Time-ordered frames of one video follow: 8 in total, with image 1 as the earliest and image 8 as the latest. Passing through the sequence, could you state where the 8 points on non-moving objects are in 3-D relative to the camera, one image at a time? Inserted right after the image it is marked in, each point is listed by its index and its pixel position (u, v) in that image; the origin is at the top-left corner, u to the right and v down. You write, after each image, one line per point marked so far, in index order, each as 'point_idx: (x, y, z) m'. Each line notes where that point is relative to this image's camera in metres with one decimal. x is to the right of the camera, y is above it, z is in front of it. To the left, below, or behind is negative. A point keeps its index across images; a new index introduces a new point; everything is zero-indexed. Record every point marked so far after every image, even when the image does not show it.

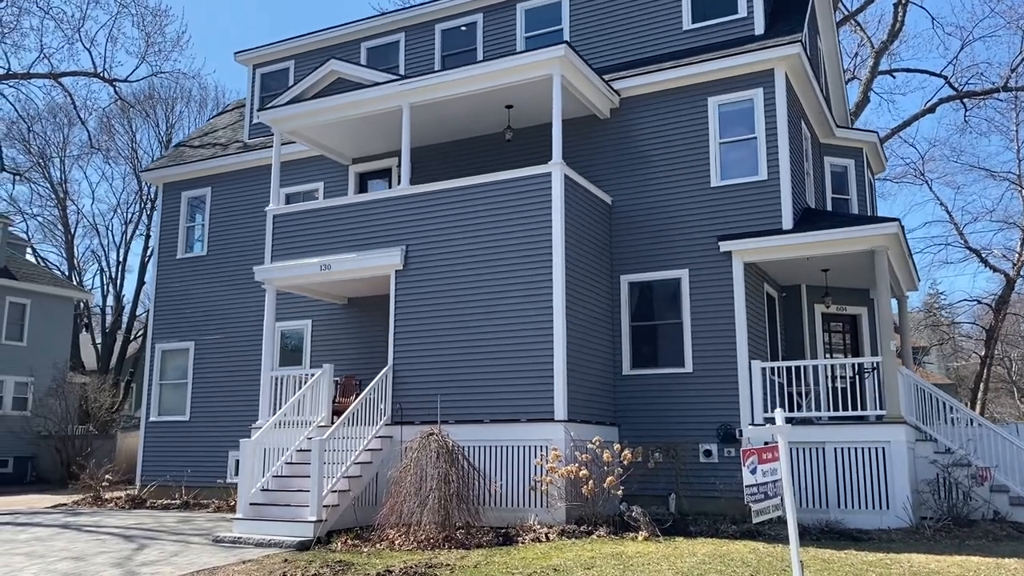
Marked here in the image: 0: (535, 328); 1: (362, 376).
0: (+0.3, -0.6, +12.5) m
1: (-2.7, -1.6, +16.2) m
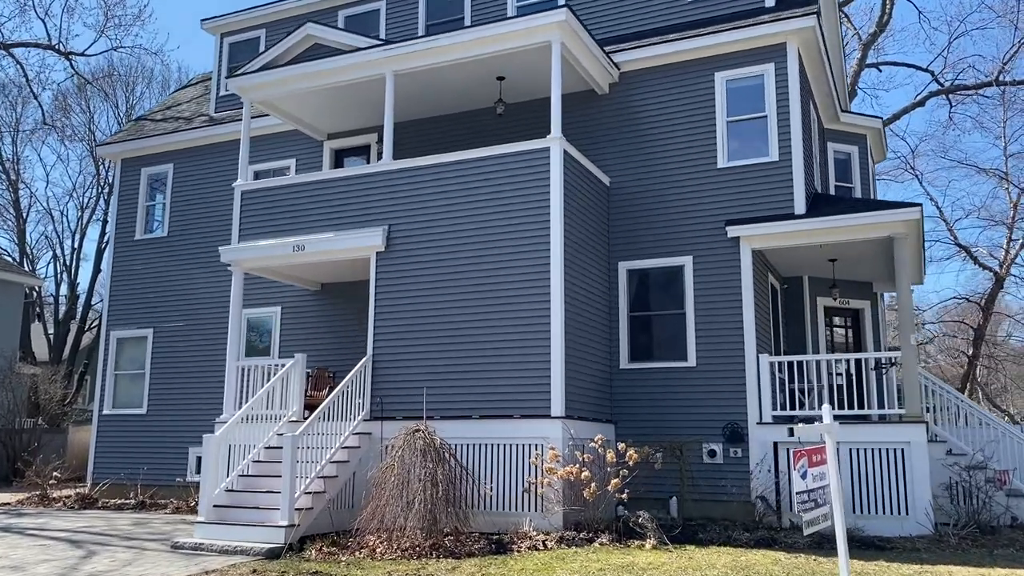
0: (+0.2, -0.4, +11.5) m
1: (-3.0, -1.3, +15.1) m
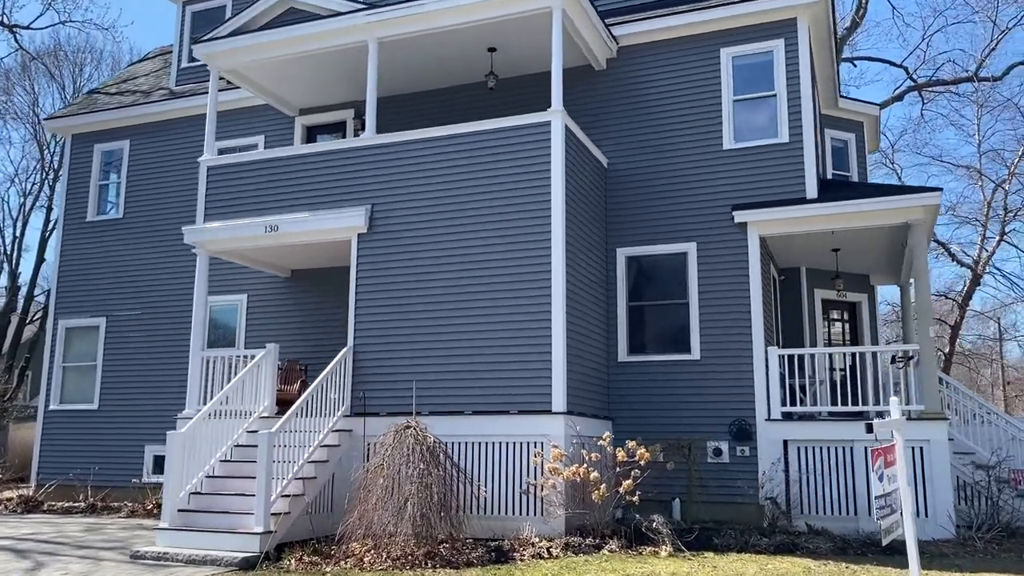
0: (+0.2, -0.2, +10.6) m
1: (-3.2, -1.1, +14.0) m
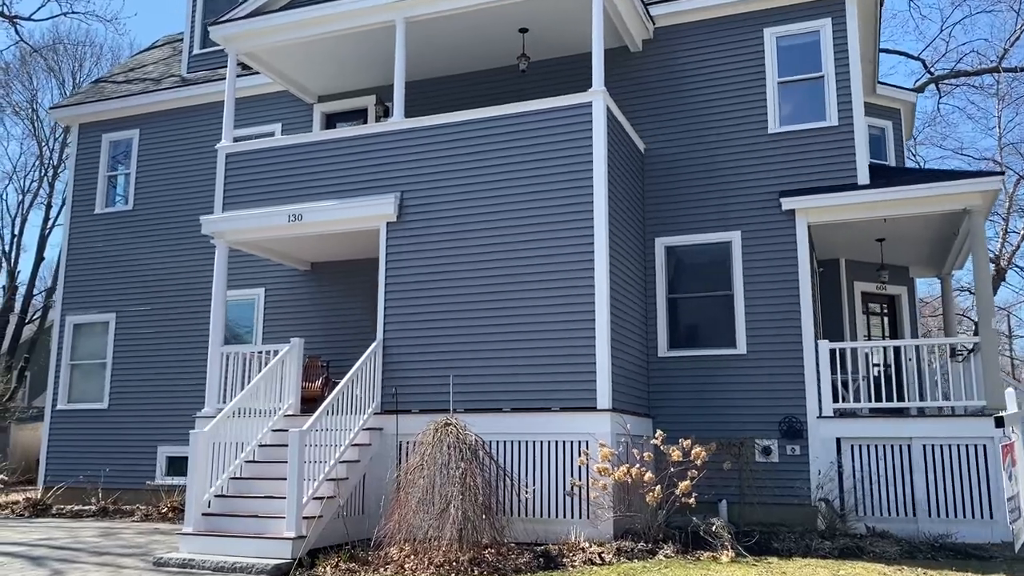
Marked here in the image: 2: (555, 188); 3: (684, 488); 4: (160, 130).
0: (+0.7, -0.1, +10.1) m
1: (-2.8, -1.0, +13.4) m
2: (+0.5, +1.2, +10.4) m
3: (+1.7, -2.0, +8.7) m
4: (-6.2, +2.8, +15.6) m
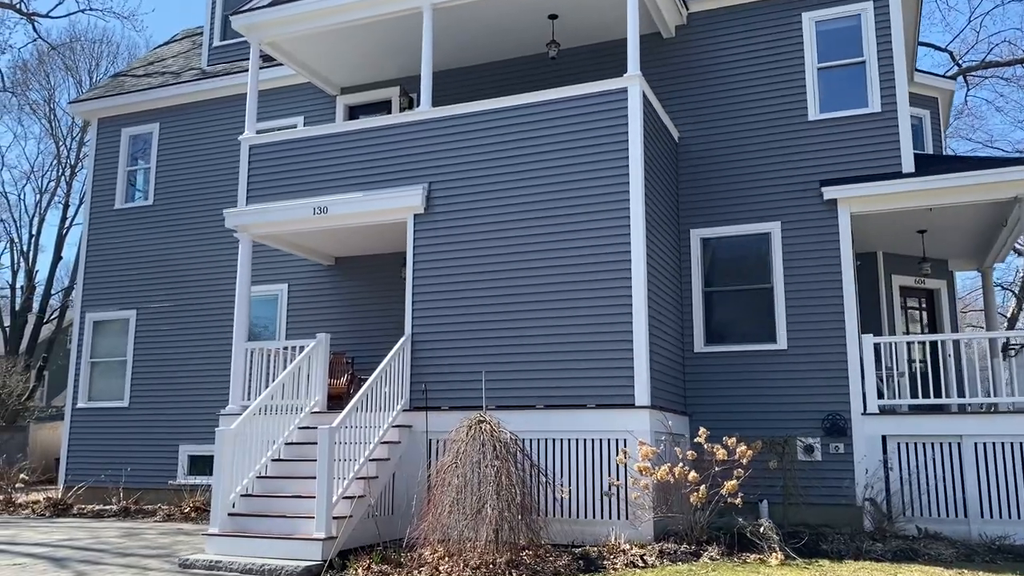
0: (+1.0, 0.0, +9.7) m
1: (-2.3, -1.0, +13.2) m
2: (+0.9, +1.3, +10.0) m
3: (+2.0, -1.9, +8.4) m
4: (-5.7, +2.8, +15.3) m
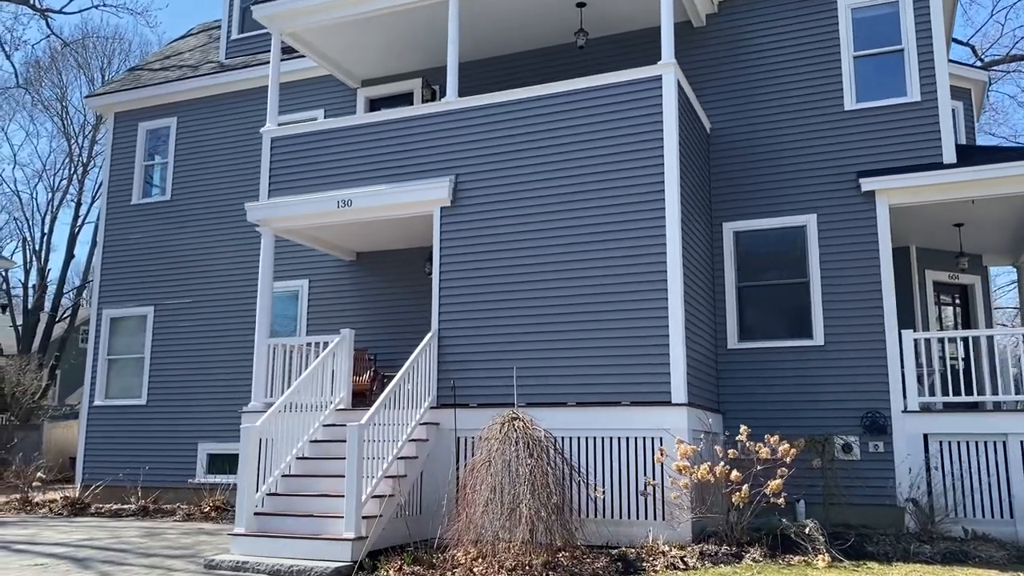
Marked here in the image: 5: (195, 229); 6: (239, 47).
0: (+1.4, +0.1, +9.5) m
1: (-2.0, -0.9, +12.9) m
2: (+1.2, +1.3, +9.8) m
3: (+2.4, -1.8, +8.1) m
4: (-5.4, +2.9, +15.1) m
5: (-5.2, +1.0, +14.6) m
6: (-4.8, +4.2, +15.5) m
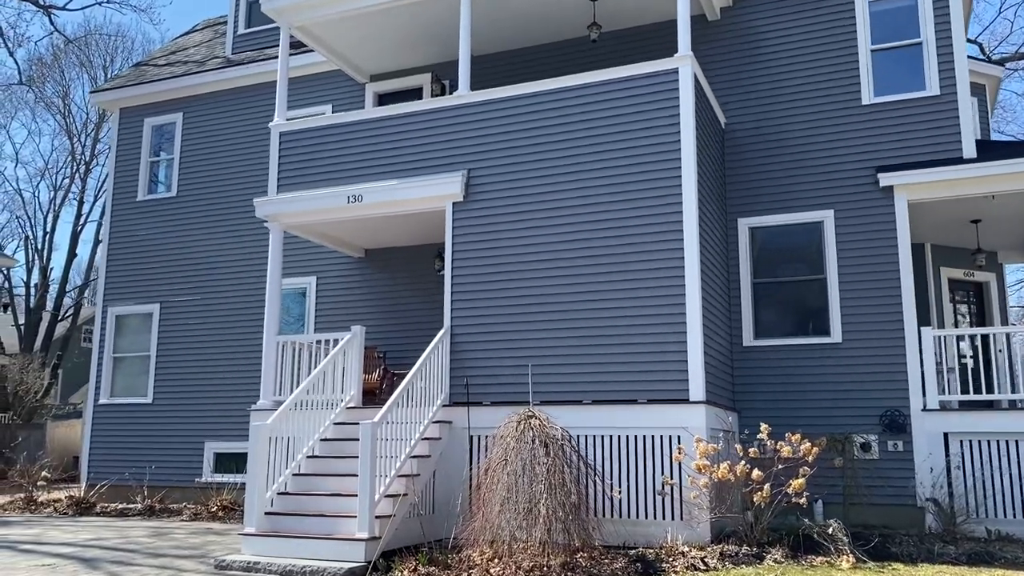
0: (+1.5, +0.1, +9.3) m
1: (-1.8, -0.8, +12.8) m
2: (+1.4, +1.4, +9.6) m
3: (+2.5, -1.8, +7.9) m
4: (-5.2, +3.0, +15.0) m
5: (-5.1, +1.0, +14.5) m
6: (-4.6, +4.2, +15.3) m
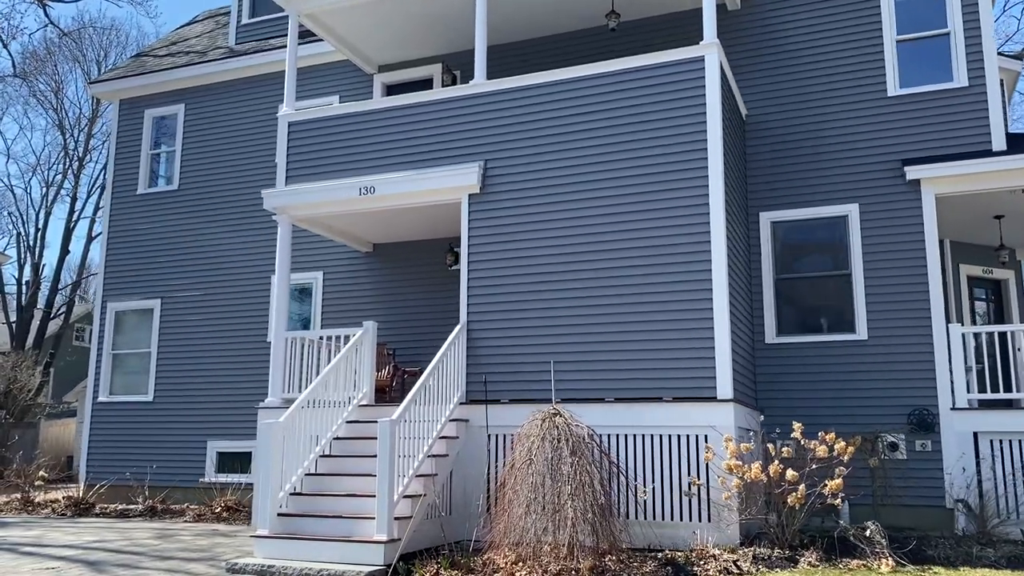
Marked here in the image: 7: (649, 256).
0: (+1.7, +0.2, +9.0) m
1: (-1.6, -0.8, +12.4) m
2: (+1.6, +1.4, +9.3) m
3: (+2.7, -1.7, +7.7) m
4: (-5.0, +3.0, +14.6) m
5: (-4.9, +1.1, +14.1) m
6: (-4.5, +4.3, +15.0) m
7: (+1.4, +0.3, +9.2) m
